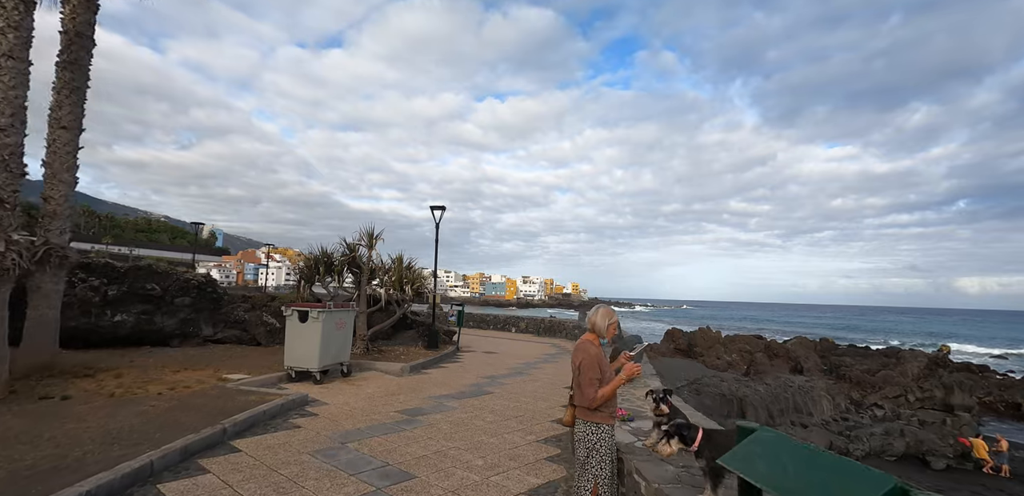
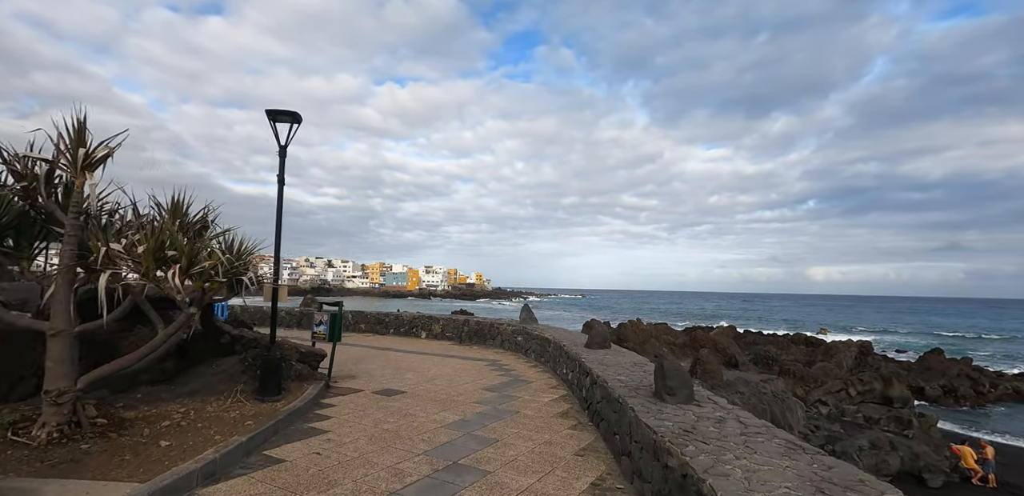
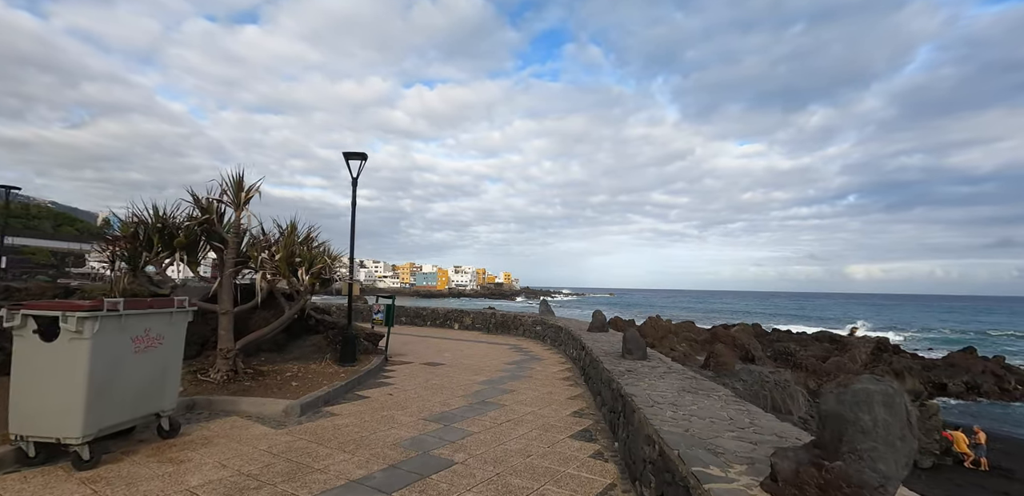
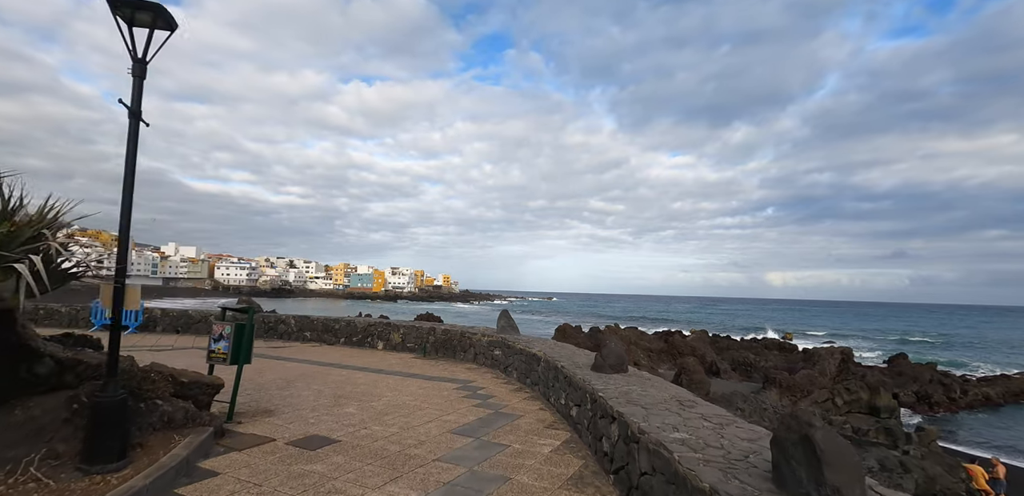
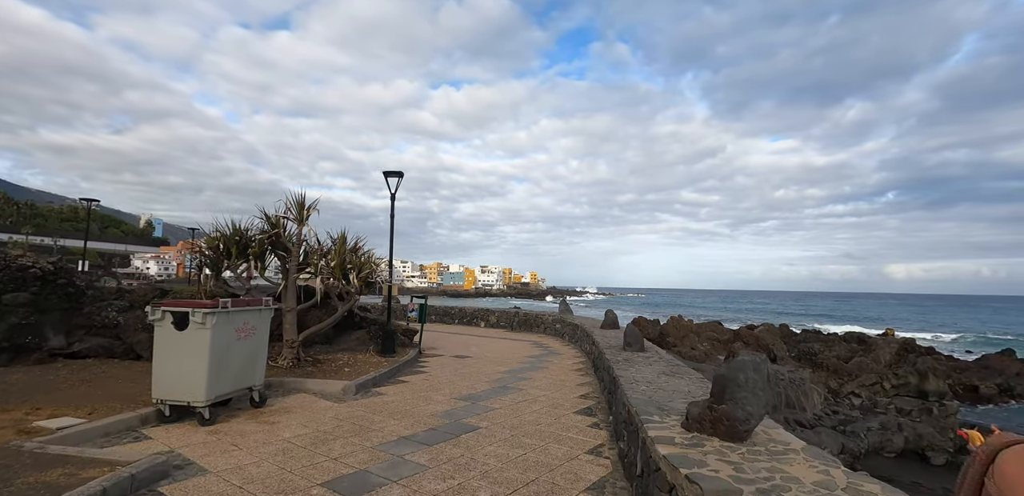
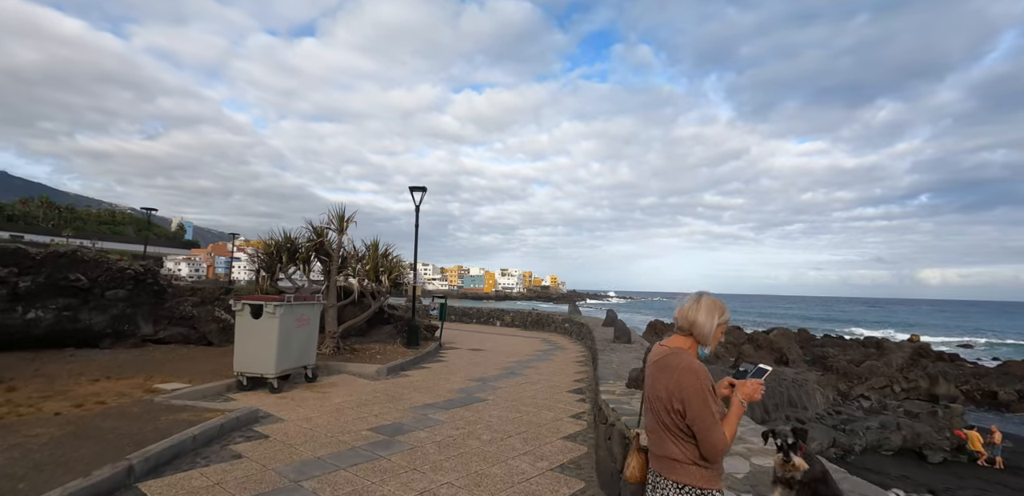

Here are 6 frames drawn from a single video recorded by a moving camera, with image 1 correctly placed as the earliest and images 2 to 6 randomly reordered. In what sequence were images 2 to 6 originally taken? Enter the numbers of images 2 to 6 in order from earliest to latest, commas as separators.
6, 5, 3, 2, 4
